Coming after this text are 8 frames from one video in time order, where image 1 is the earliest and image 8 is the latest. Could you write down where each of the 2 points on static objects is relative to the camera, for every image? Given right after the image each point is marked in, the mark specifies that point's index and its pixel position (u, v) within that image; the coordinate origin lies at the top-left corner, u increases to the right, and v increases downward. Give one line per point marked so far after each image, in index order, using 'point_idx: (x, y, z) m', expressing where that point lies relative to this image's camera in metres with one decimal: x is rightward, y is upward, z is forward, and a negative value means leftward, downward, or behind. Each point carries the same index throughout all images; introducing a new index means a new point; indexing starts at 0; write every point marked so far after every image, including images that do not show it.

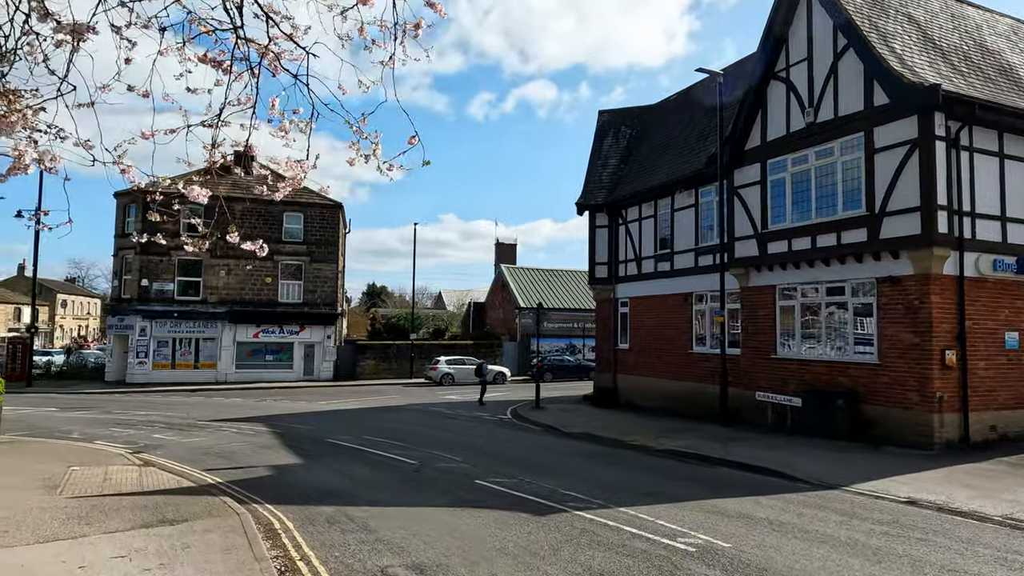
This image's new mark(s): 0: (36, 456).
0: (-8.5, -3.0, +11.8) m
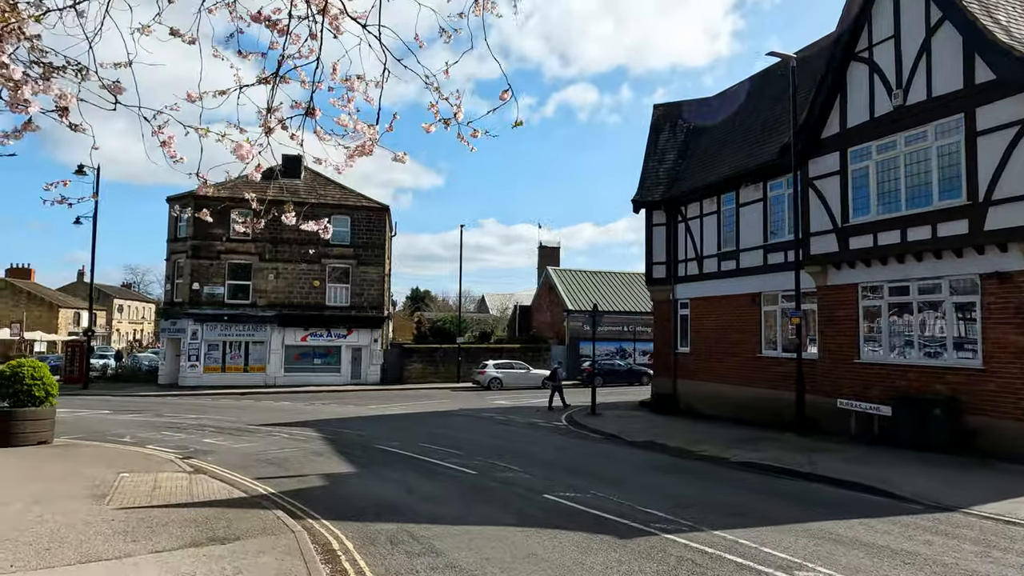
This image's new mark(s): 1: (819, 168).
0: (-7.3, -3.0, +11.4) m
1: (+7.1, +2.8, +15.3) m
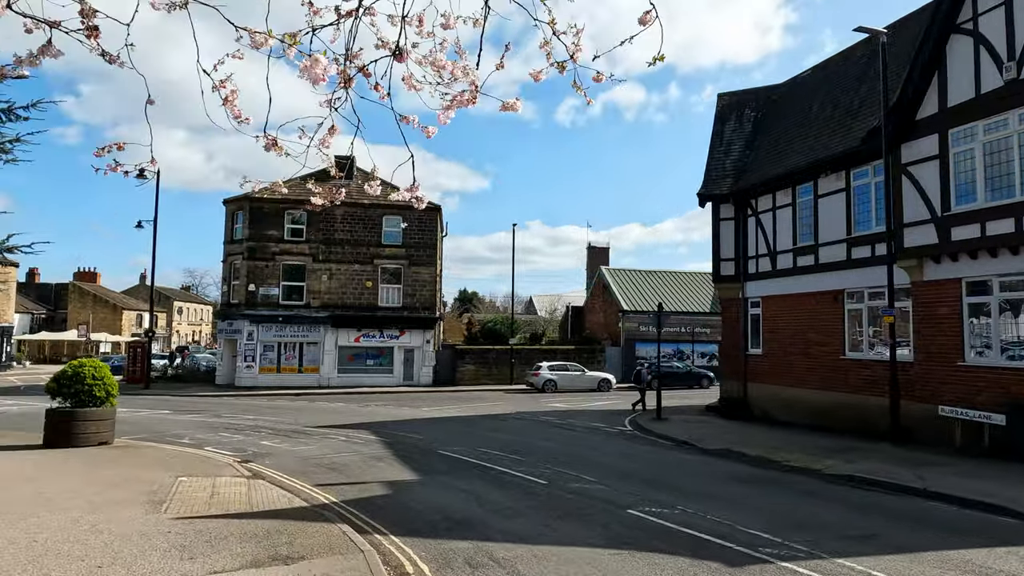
0: (-6.2, -3.0, +11.1) m
1: (+8.5, +2.9, +14.0) m
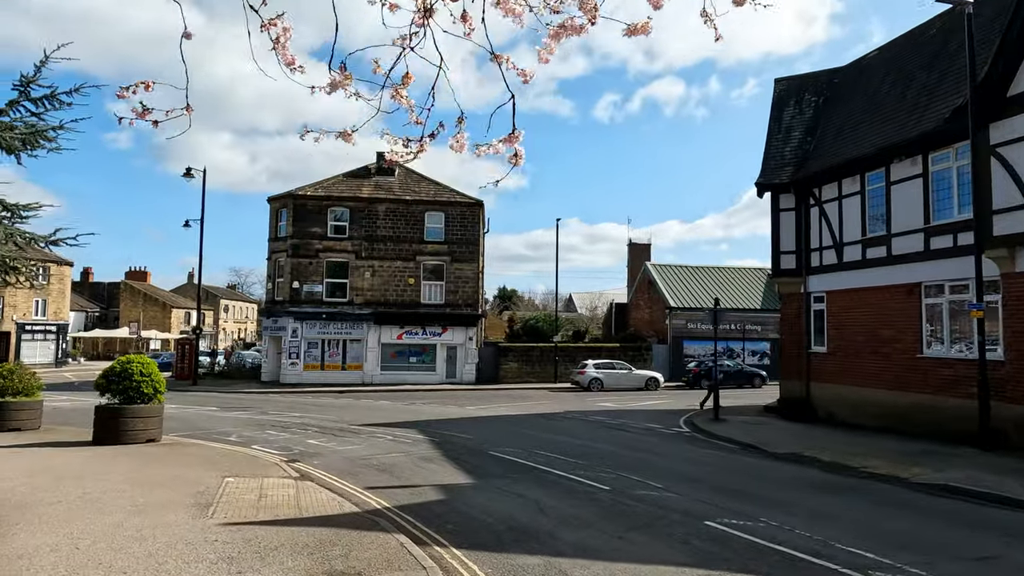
0: (-5.2, -2.9, +10.8) m
1: (+9.5, +3.0, +12.9) m
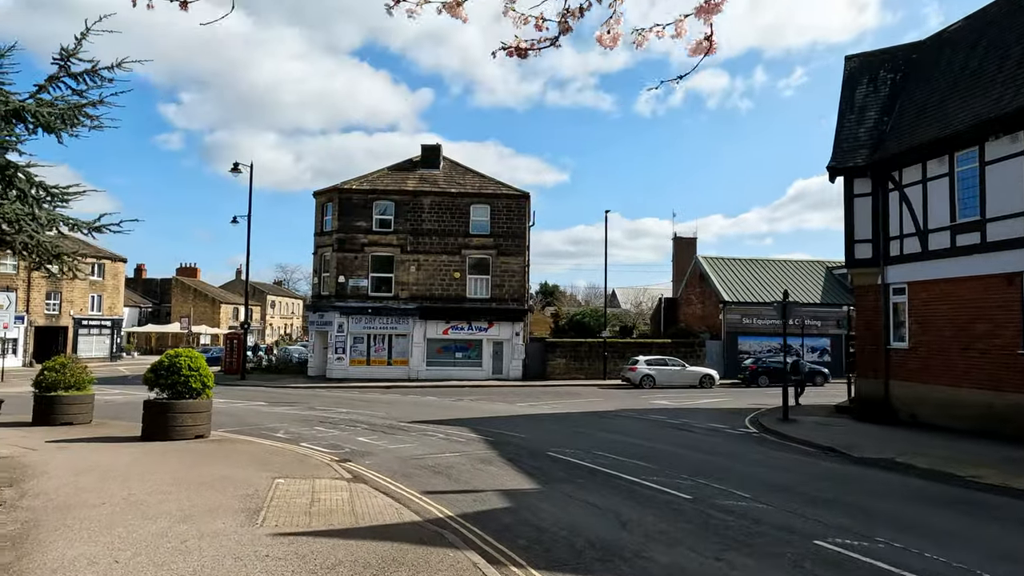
0: (-4.2, -2.7, +10.3) m
1: (+10.6, +3.2, +11.4) m
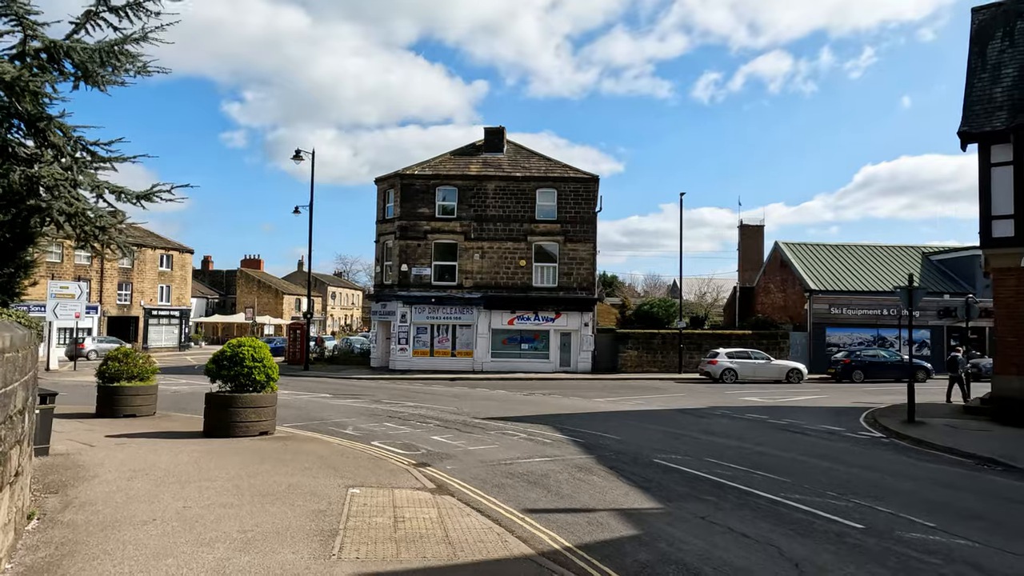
0: (-2.8, -2.4, +9.1) m
1: (+12.1, +3.5, +8.9) m
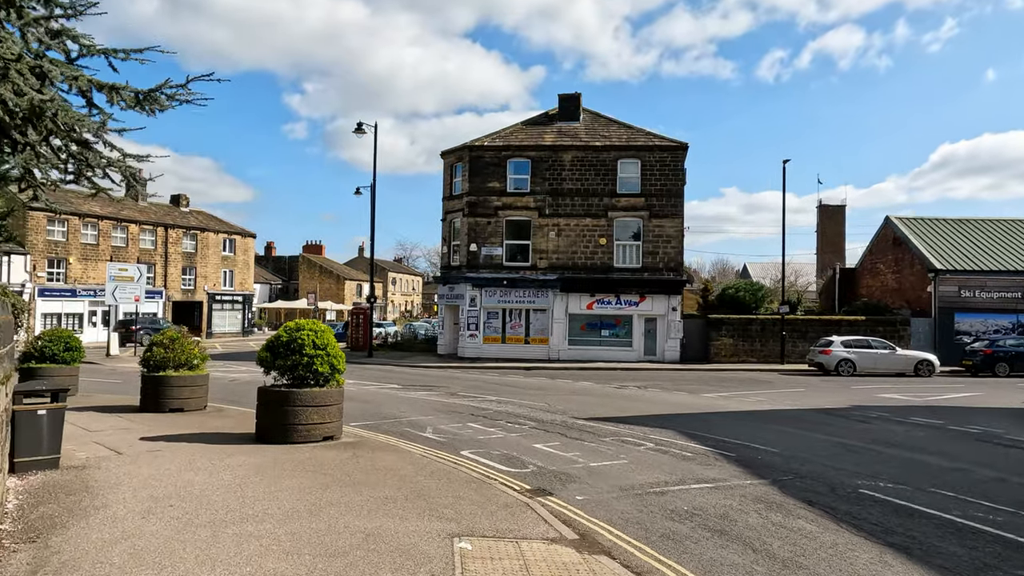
0: (-1.2, -2.0, +6.5) m
1: (+13.6, +4.0, +5.0) m
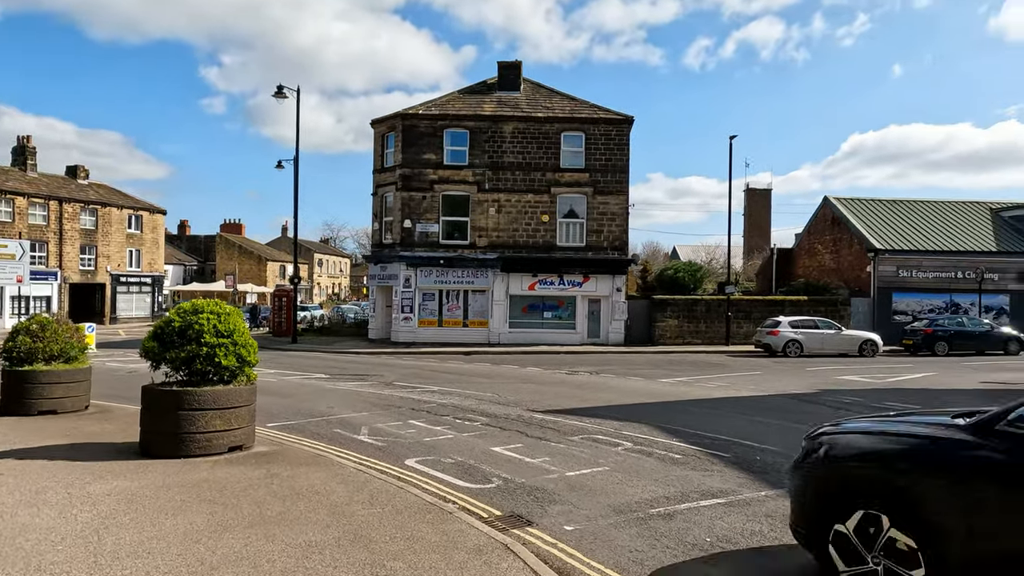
0: (-1.4, -1.8, +4.7) m
1: (+13.5, +4.2, +4.5) m
